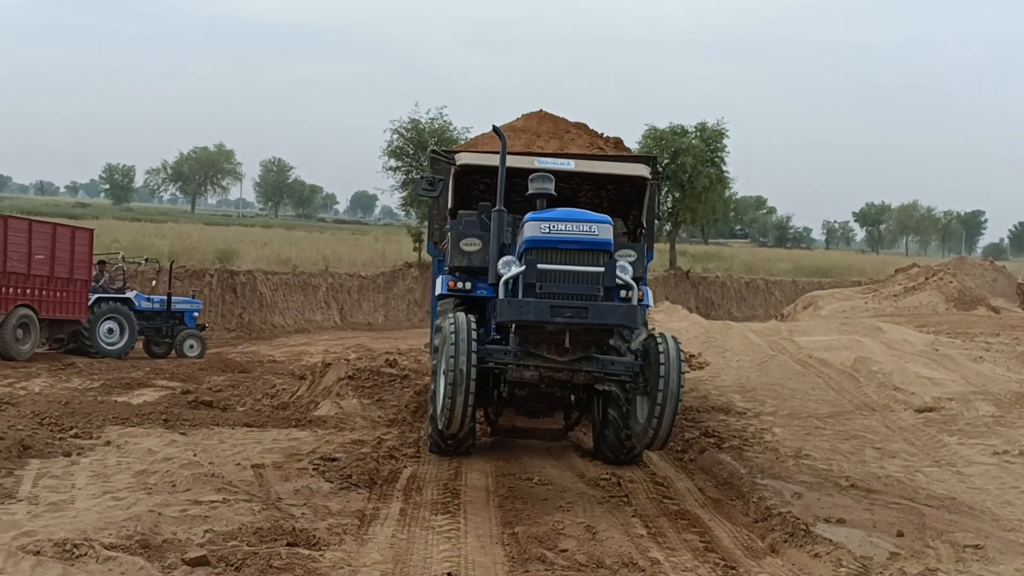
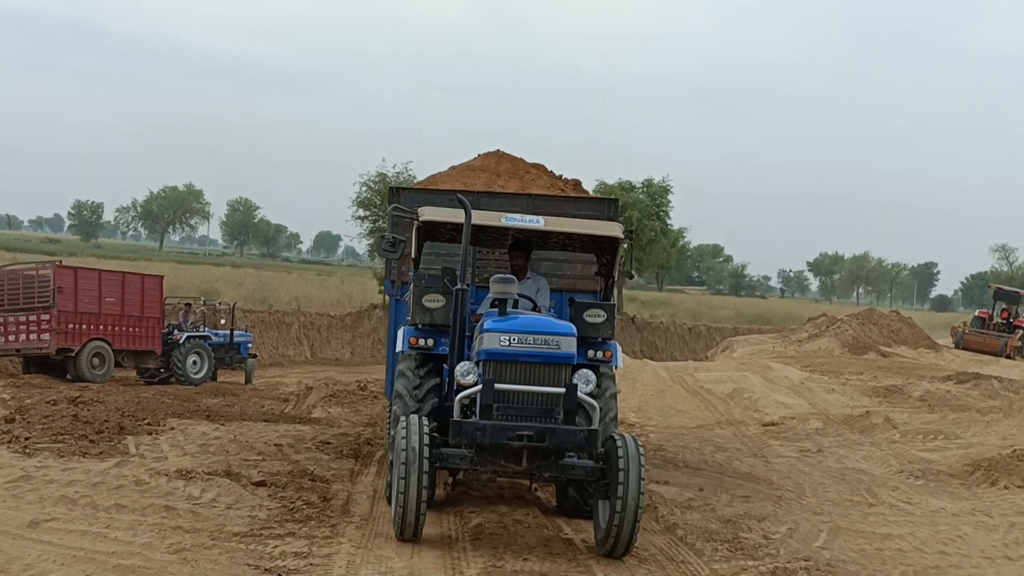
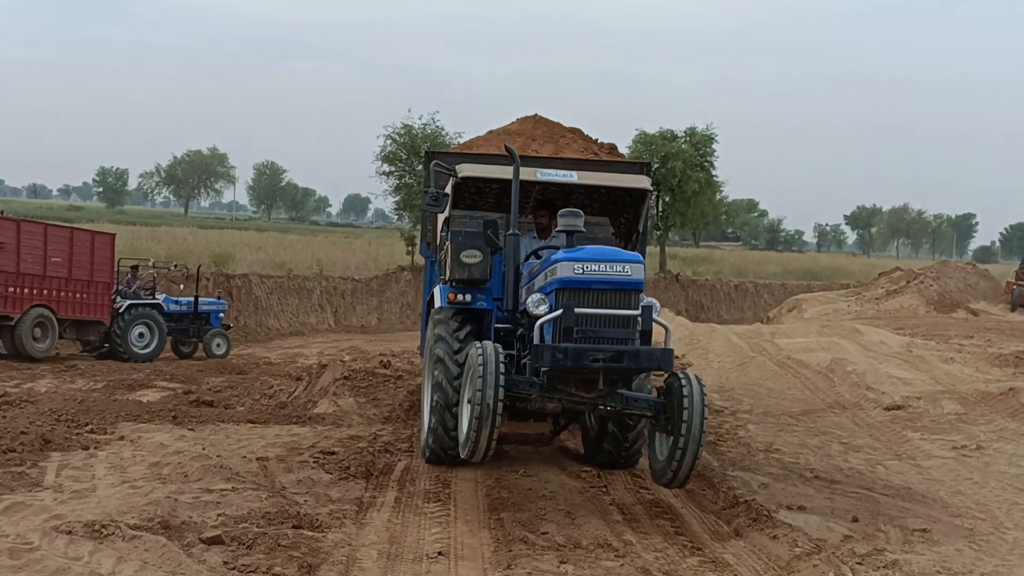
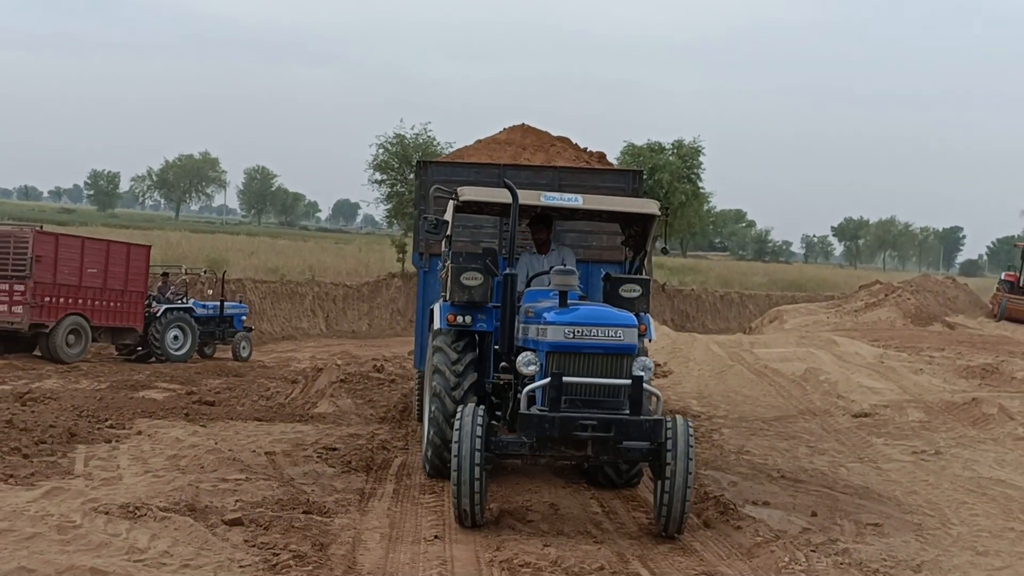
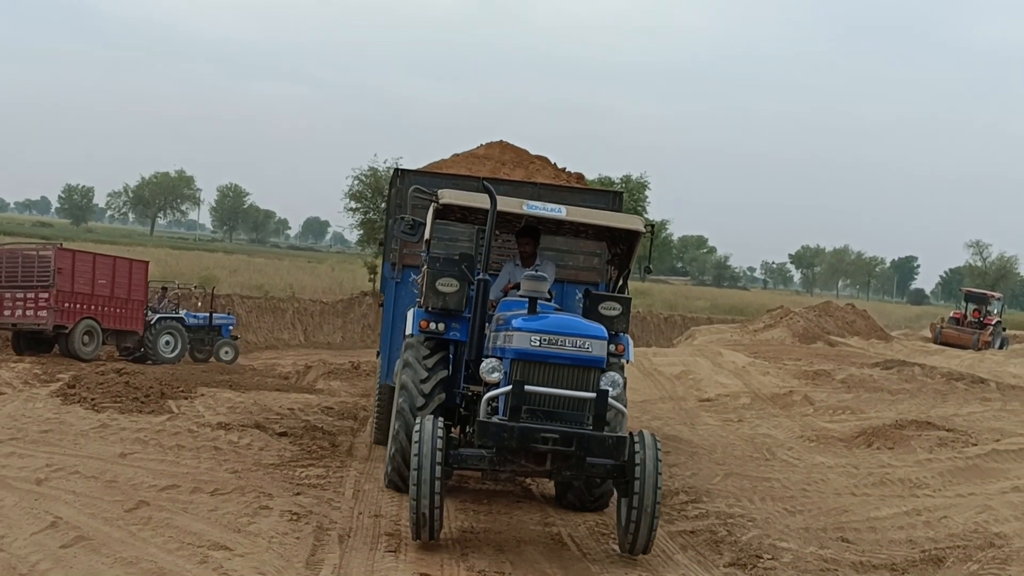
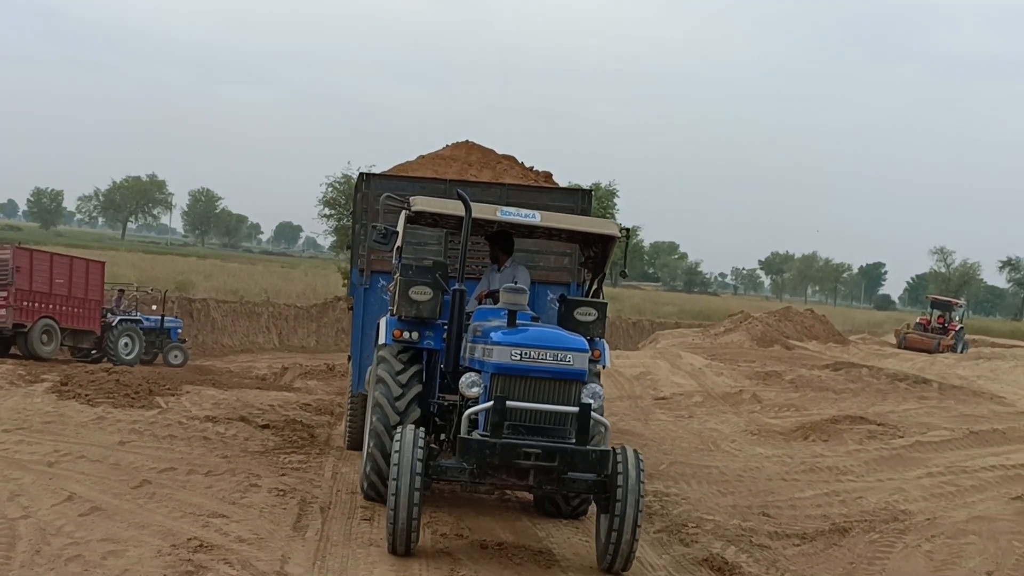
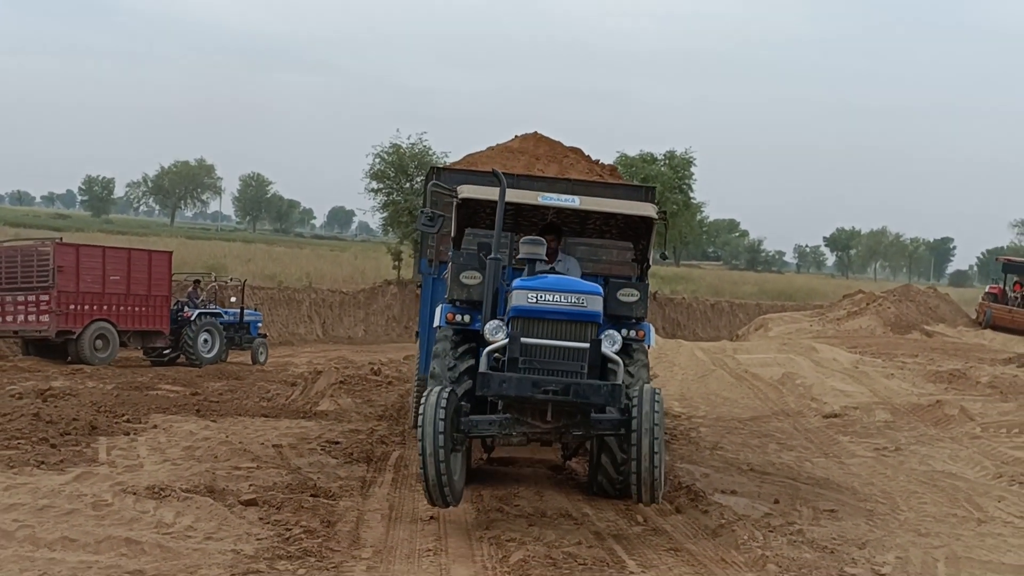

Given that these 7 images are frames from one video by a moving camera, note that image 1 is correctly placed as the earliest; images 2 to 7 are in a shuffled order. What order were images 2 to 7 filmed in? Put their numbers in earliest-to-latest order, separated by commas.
3, 4, 7, 2, 5, 6
